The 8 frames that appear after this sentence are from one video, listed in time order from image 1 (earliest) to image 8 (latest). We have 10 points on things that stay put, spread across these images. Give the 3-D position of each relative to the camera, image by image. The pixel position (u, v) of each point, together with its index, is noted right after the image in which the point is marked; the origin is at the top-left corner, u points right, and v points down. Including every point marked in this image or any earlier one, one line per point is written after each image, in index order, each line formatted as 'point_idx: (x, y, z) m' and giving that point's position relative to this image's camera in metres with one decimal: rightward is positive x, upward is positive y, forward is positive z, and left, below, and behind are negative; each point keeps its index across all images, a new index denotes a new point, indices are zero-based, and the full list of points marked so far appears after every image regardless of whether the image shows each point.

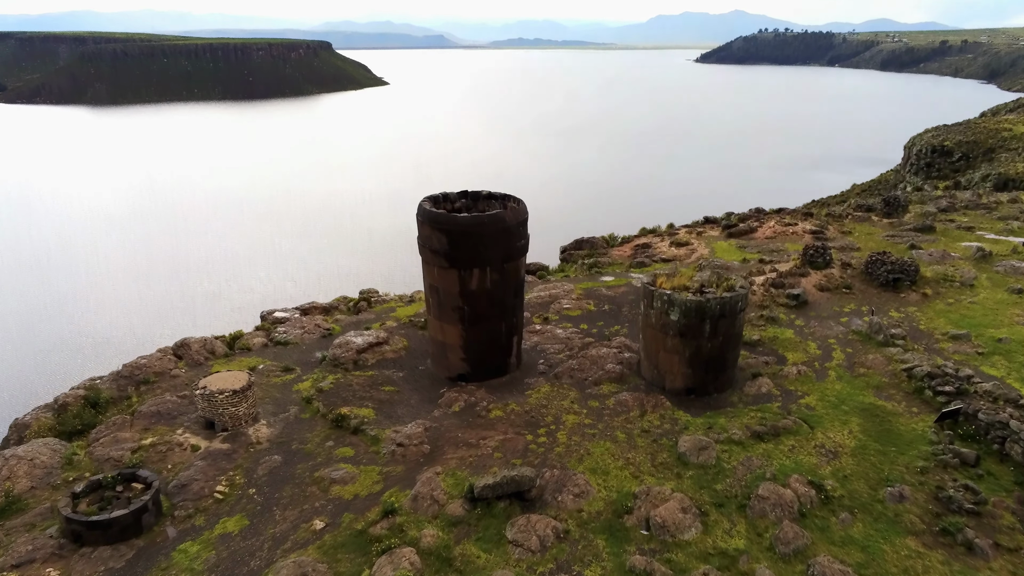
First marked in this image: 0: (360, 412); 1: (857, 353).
0: (-2.1, -1.7, +10.3) m
1: (+5.5, -1.0, +11.8) m
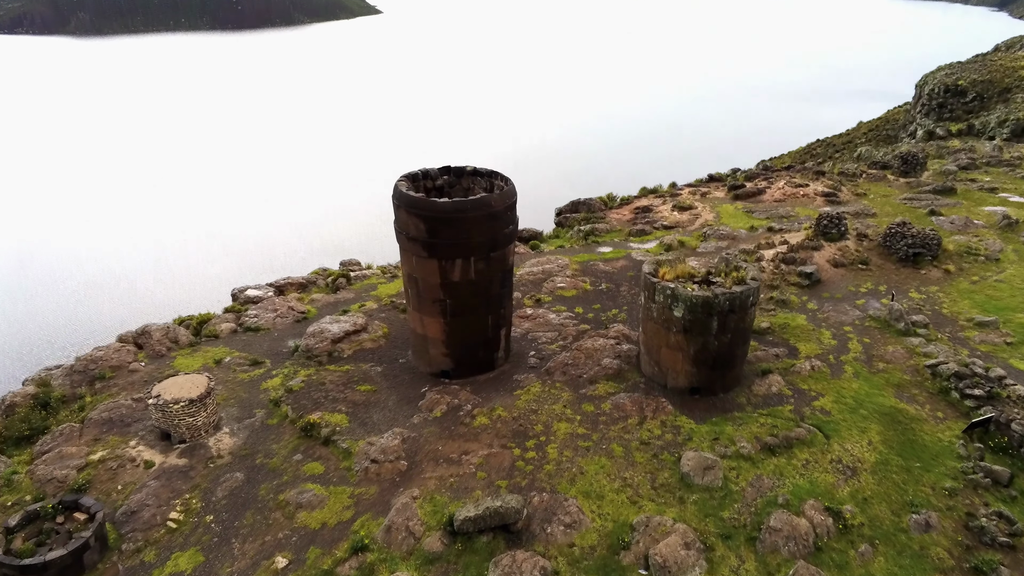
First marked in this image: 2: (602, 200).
0: (-2.3, -1.7, +9.4) m
1: (+5.3, -0.8, +10.9) m
2: (+2.3, +2.1, +18.5) m
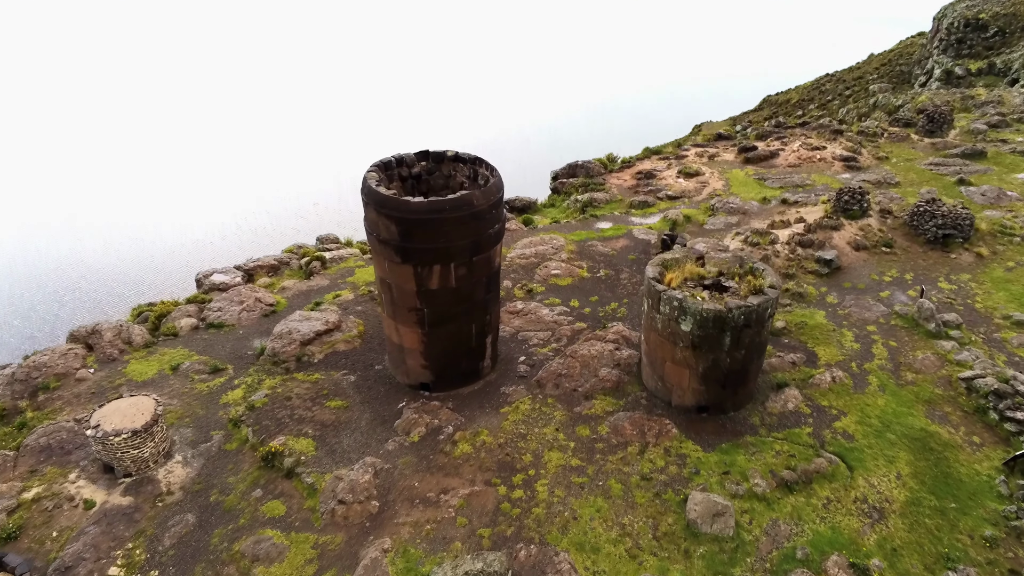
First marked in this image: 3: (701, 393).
0: (-2.5, -1.8, +8.4) m
1: (+5.1, -0.8, +9.8) m
2: (+2.1, +2.9, +17.2) m
3: (+2.2, -1.2, +8.6) m
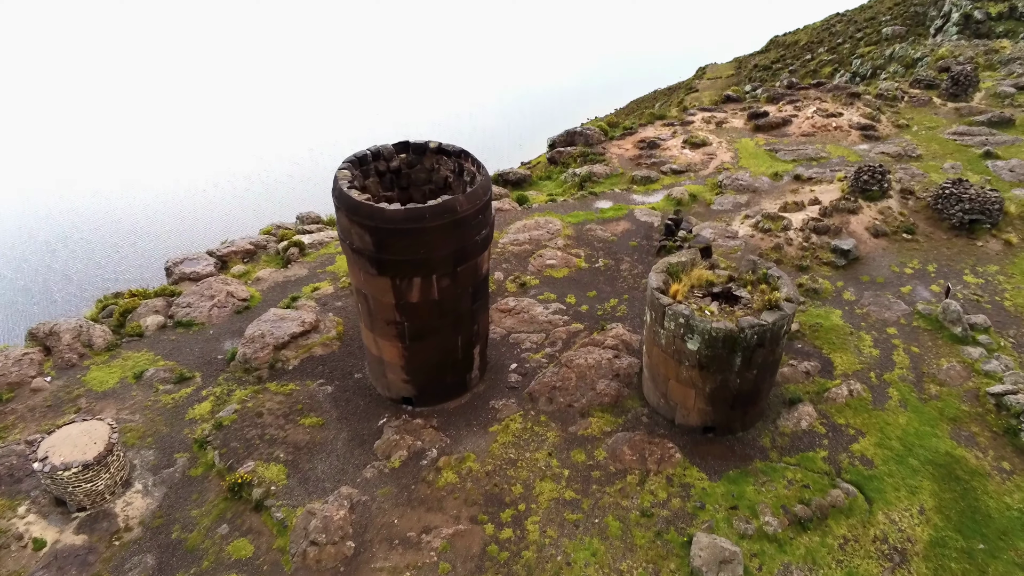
0: (-2.6, -1.9, +7.7) m
1: (+5.0, -0.8, +9.0) m
2: (+1.9, +3.4, +16.1) m
3: (+2.1, -1.3, +7.9) m
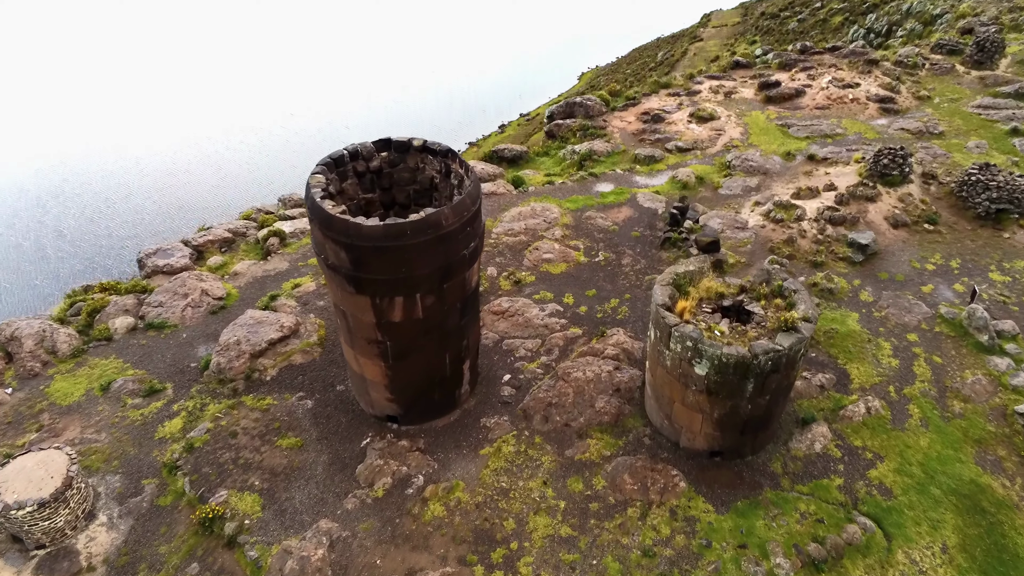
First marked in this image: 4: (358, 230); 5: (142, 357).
0: (-2.6, -2.1, +7.2) m
1: (+5.0, -0.9, +8.4) m
2: (+1.9, +3.8, +15.2) m
3: (+2.0, -1.5, +7.3) m
4: (-1.3, +0.5, +6.4) m
5: (-4.5, -0.8, +9.1) m
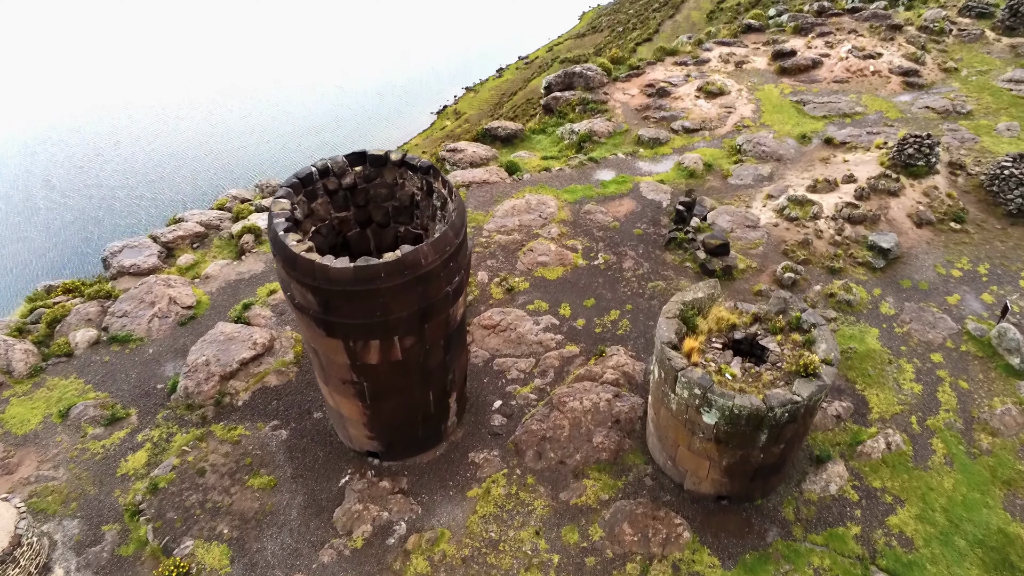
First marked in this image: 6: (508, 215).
0: (-2.7, -2.4, +6.6) m
1: (+4.9, -1.1, +7.8) m
2: (+1.8, +4.1, +14.1) m
3: (+1.9, -1.8, +6.7) m
4: (-1.4, +0.1, +5.6) m
5: (-4.6, -1.0, +8.5) m
6: (0.0, +1.0, +10.3) m
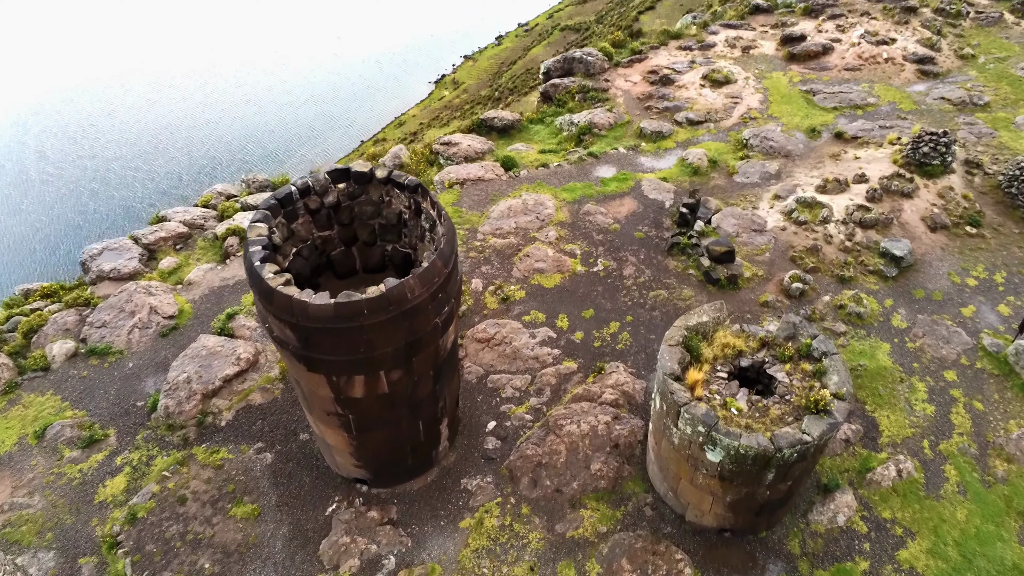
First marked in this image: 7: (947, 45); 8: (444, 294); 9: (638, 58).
0: (-2.8, -2.6, +6.4) m
1: (+4.8, -1.3, +7.4) m
2: (+1.7, +4.2, +13.5) m
3: (+1.9, -2.0, +6.4) m
4: (-1.5, -0.2, +5.2) m
5: (-4.7, -1.1, +8.1) m
6: (-0.1, +1.0, +9.9) m
7: (+7.4, +4.2, +12.7) m
8: (-0.5, 0.0, +5.7) m
9: (+2.3, +4.2, +13.5) m
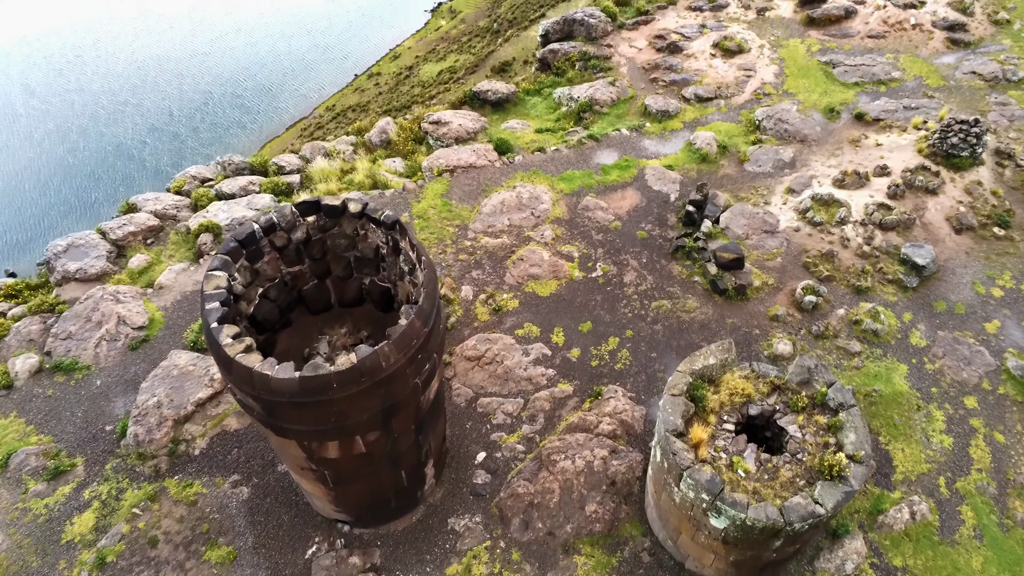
0: (-2.9, -3.0, +6.1) m
1: (+4.7, -1.5, +7.0) m
2: (+1.6, +4.6, +12.5) m
3: (+1.8, -2.3, +6.1) m
4: (-1.6, -0.6, +4.7) m
5: (-4.8, -1.3, +7.7) m
6: (-0.2, +1.0, +9.2) m
7: (+7.4, +4.4, +11.7) m
8: (-0.6, -0.5, +5.2) m
9: (+2.2, +4.5, +12.5) m
